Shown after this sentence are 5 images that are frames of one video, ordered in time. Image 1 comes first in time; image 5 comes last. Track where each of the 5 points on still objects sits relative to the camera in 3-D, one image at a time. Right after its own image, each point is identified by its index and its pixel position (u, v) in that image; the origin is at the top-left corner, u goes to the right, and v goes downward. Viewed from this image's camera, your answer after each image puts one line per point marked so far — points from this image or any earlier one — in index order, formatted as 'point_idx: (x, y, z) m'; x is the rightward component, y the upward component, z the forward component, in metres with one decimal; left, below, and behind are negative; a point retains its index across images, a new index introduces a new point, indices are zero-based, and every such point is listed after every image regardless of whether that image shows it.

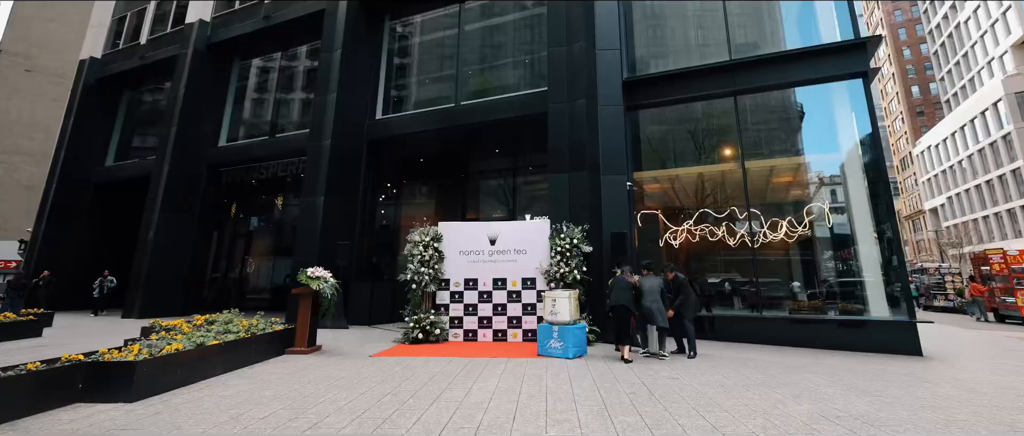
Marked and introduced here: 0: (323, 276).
0: (-2.6, -0.8, +6.6) m
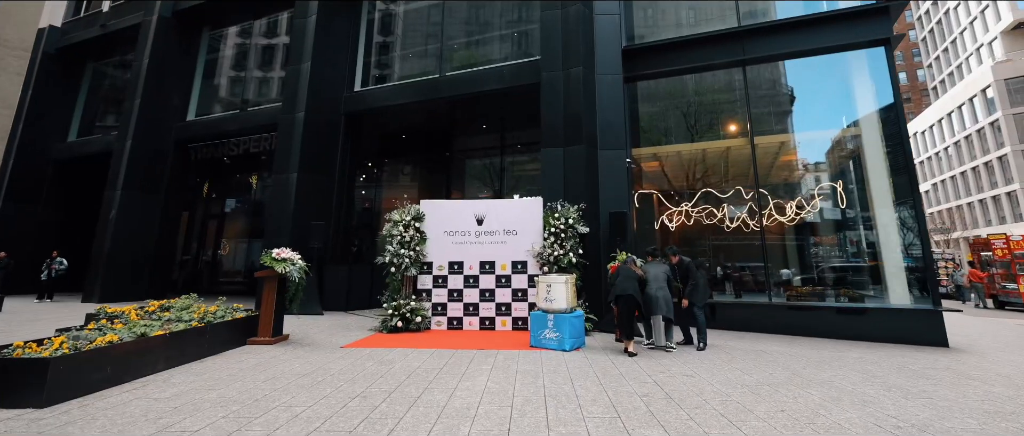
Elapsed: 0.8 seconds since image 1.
0: (-2.7, -0.5, +5.9) m
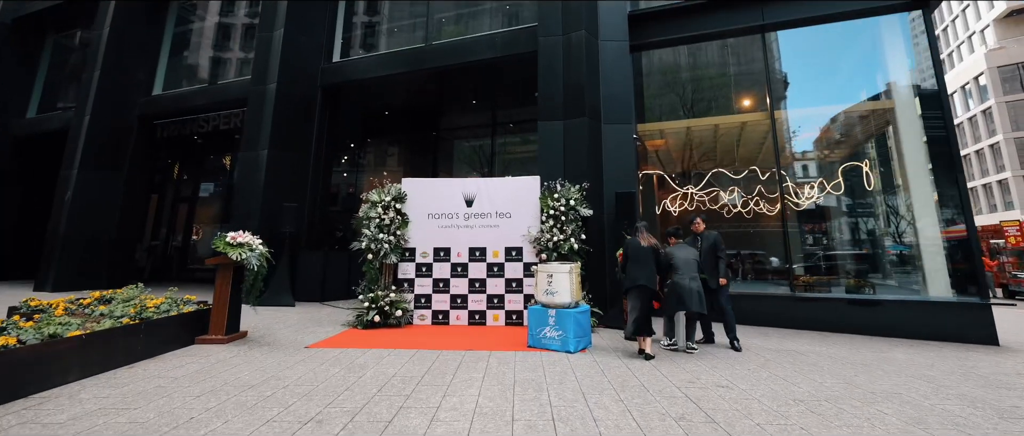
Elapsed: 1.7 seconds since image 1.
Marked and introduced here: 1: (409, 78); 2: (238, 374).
0: (-2.8, -0.3, +5.1) m
1: (-2.0, +2.7, +9.1) m
2: (-2.1, -1.2, +3.6) m
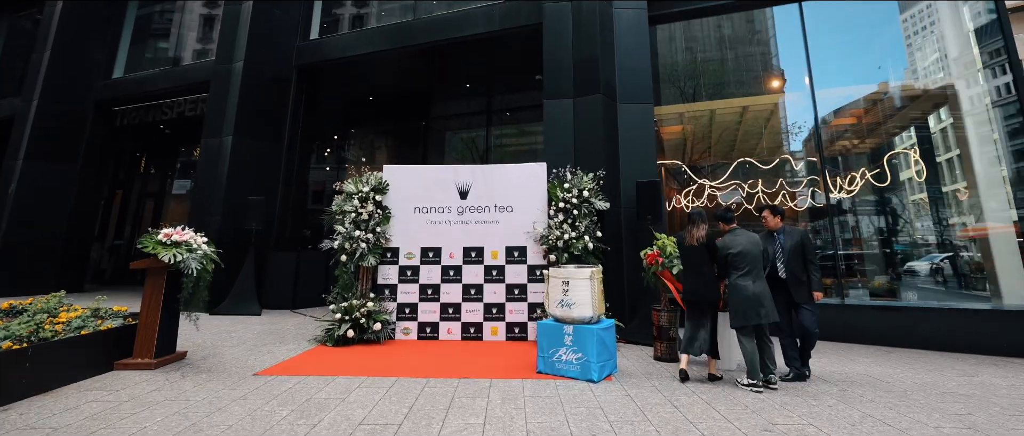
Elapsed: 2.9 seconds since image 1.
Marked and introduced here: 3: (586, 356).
0: (-2.7, -0.2, +4.1) m
1: (-2.0, +2.7, +8.1) m
2: (-2.0, -1.1, +2.6) m
3: (+0.5, -1.0, +3.5) m
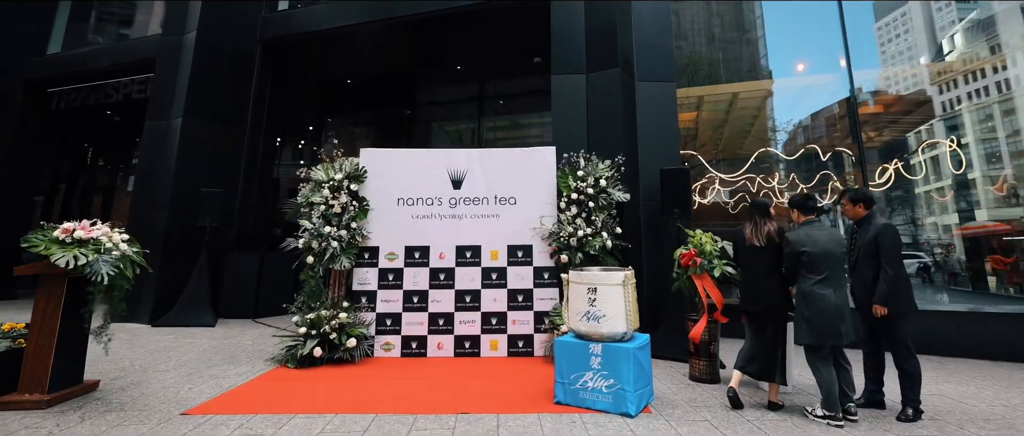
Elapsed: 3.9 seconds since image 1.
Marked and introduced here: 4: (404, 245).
0: (-2.7, -0.1, +3.2) m
1: (-2.1, +2.8, +7.2) m
2: (-1.9, -1.0, +1.7) m
3: (+0.6, -0.9, +2.7) m
4: (-0.9, -0.2, +4.2) m
